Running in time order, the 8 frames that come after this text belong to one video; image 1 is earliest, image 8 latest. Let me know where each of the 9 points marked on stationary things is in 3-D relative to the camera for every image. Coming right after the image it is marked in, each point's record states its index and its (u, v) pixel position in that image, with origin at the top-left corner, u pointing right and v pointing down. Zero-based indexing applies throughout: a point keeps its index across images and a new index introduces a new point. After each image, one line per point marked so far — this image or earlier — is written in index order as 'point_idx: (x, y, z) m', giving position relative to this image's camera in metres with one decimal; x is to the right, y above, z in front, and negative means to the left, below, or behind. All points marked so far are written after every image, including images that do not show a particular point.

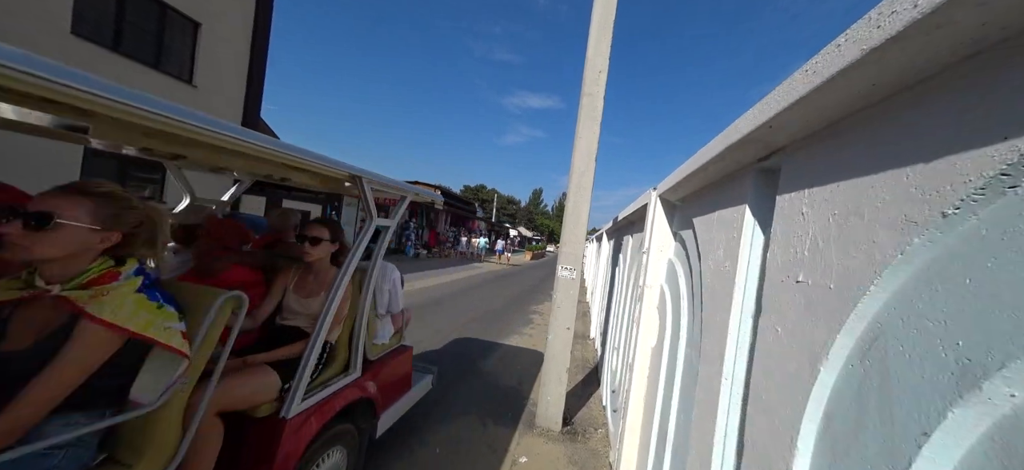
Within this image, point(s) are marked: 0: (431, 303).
0: (-1.8, -1.6, +8.0) m
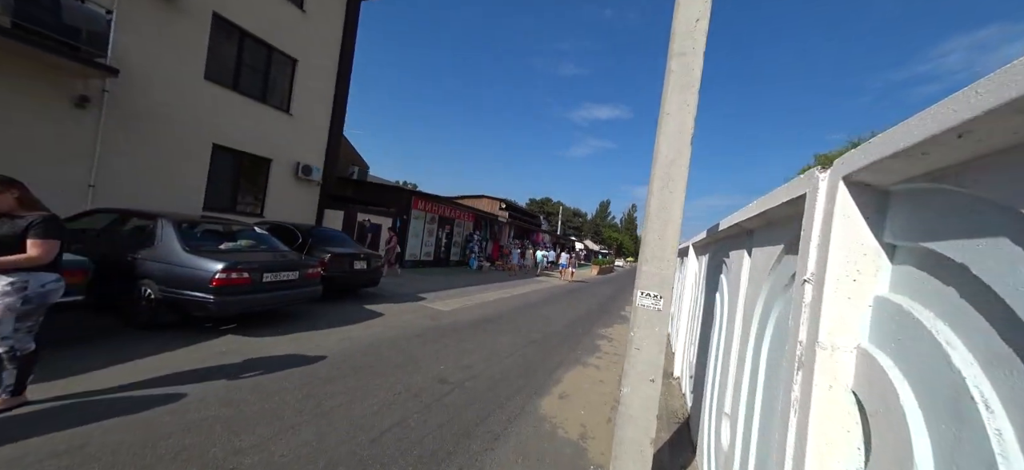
0: (-0.5, -1.8, +7.5) m
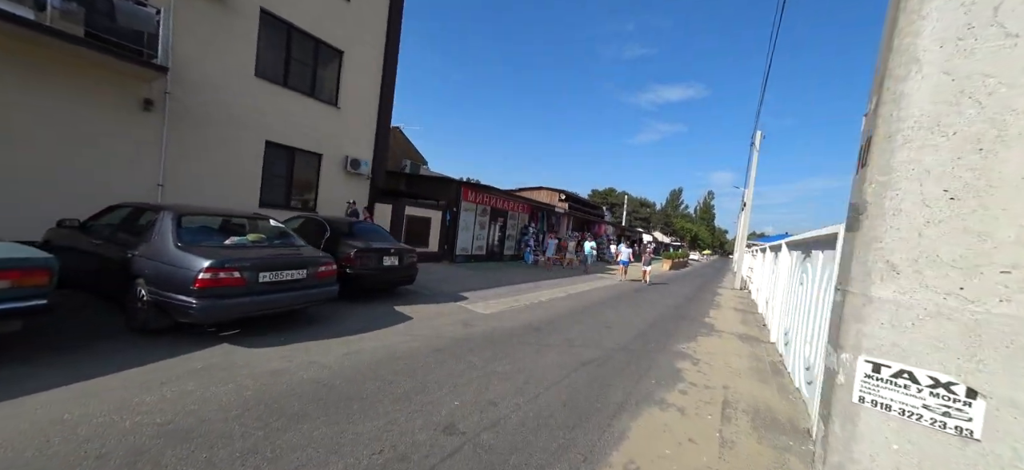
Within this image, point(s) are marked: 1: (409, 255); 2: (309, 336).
0: (+0.4, -1.6, +6.3) m
1: (-2.0, -0.4, +6.9) m
2: (-2.4, -1.2, +4.3) m
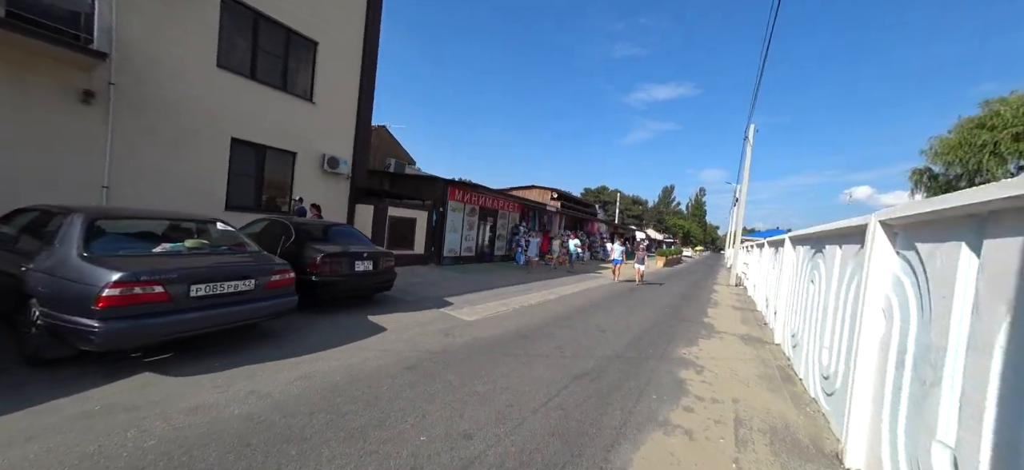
0: (+0.2, -1.6, +5.7) m
1: (-2.2, -0.4, +6.3) m
2: (-2.6, -1.2, +3.7) m
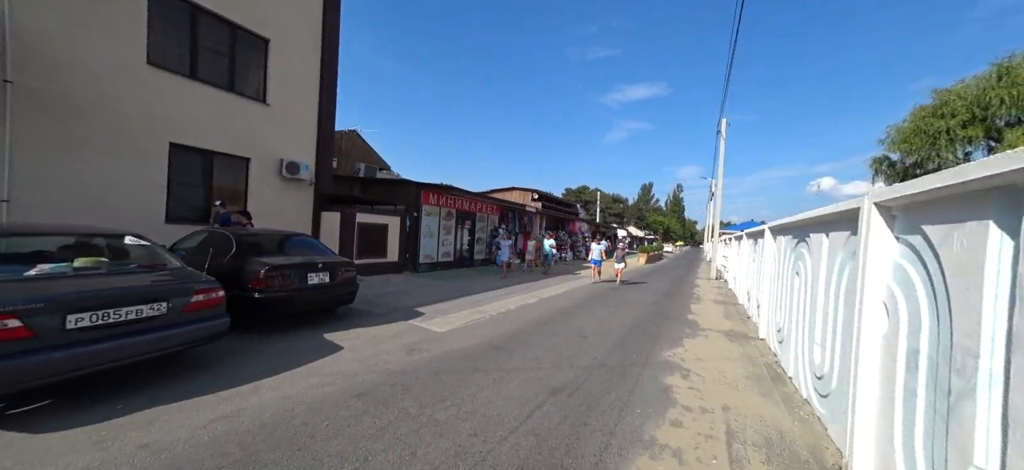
0: (-0.2, -1.7, +5.3) m
1: (-2.7, -0.6, +5.8) m
2: (-2.9, -1.3, +3.1) m
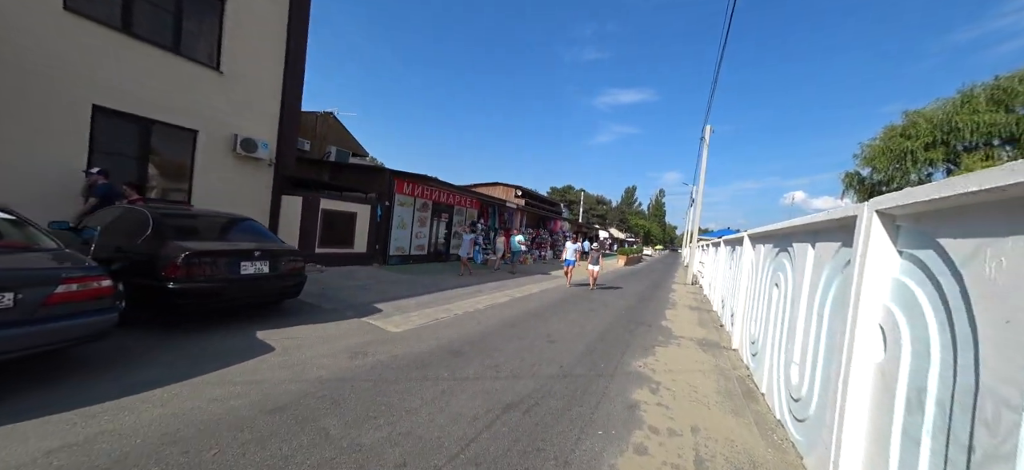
0: (-0.8, -1.6, +4.8) m
1: (-3.2, -0.4, +5.2) m
2: (-3.3, -1.1, +2.5) m
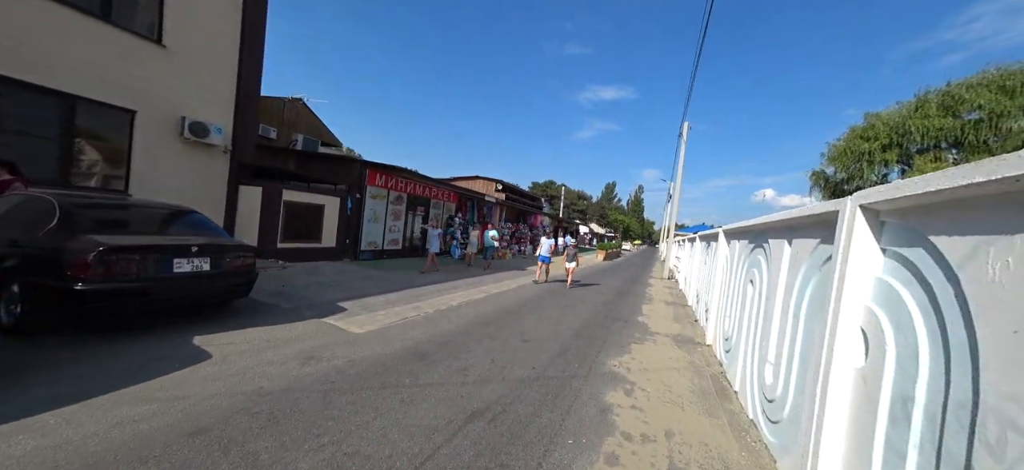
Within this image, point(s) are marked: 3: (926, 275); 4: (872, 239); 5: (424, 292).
0: (-1.2, -1.5, +4.5) m
1: (-3.6, -0.3, +4.7) m
2: (-3.6, -1.1, +2.1) m
3: (+1.9, -0.2, +1.7) m
4: (+2.1, 0.0, +2.1) m
5: (-2.1, -1.4, +8.9) m
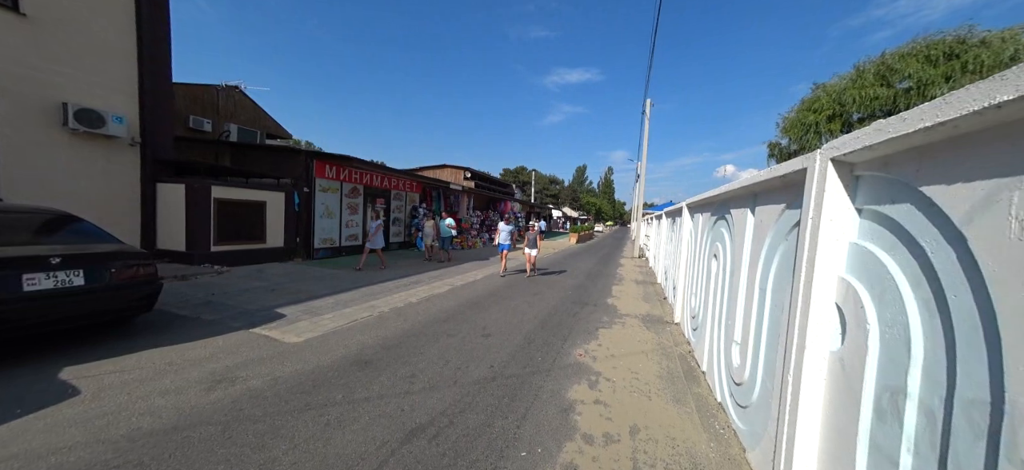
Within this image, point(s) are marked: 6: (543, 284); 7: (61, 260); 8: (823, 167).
0: (-1.7, -1.4, +4.0) m
1: (-4.2, -0.4, +4.0) m
2: (-3.9, -1.3, +1.4) m
3: (+1.5, 0.0, +1.4) m
4: (+1.6, +0.2, +1.8) m
5: (-3.0, -1.2, +8.3) m
6: (+0.8, -1.3, +9.6) m
7: (-4.3, -0.3, +3.6) m
8: (+1.6, +0.3, +1.9) m
